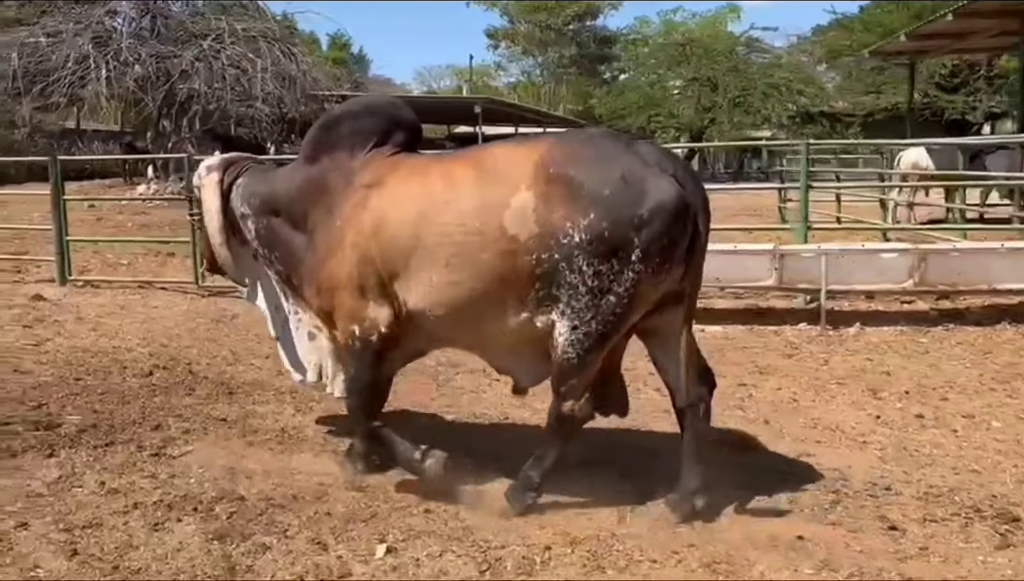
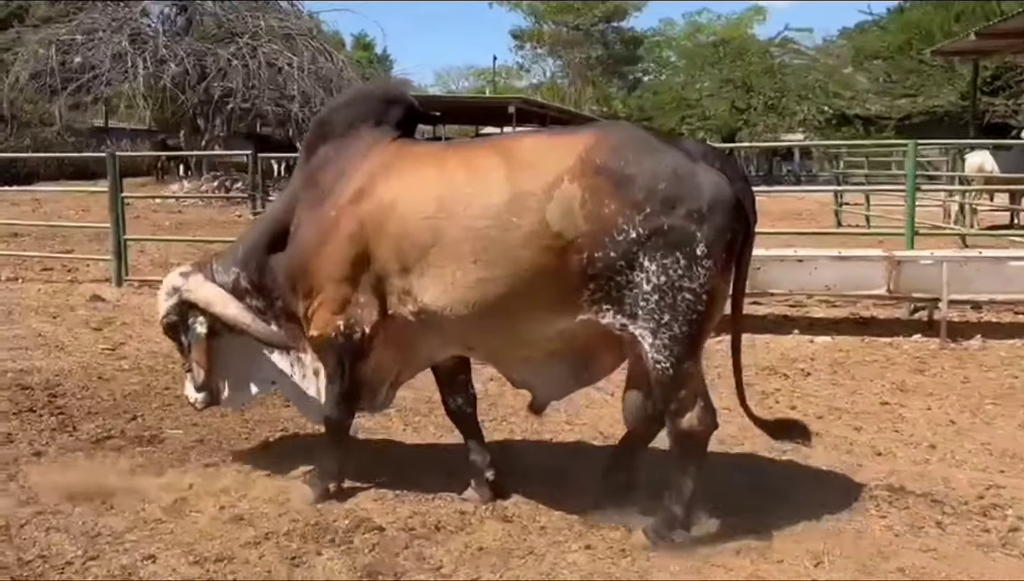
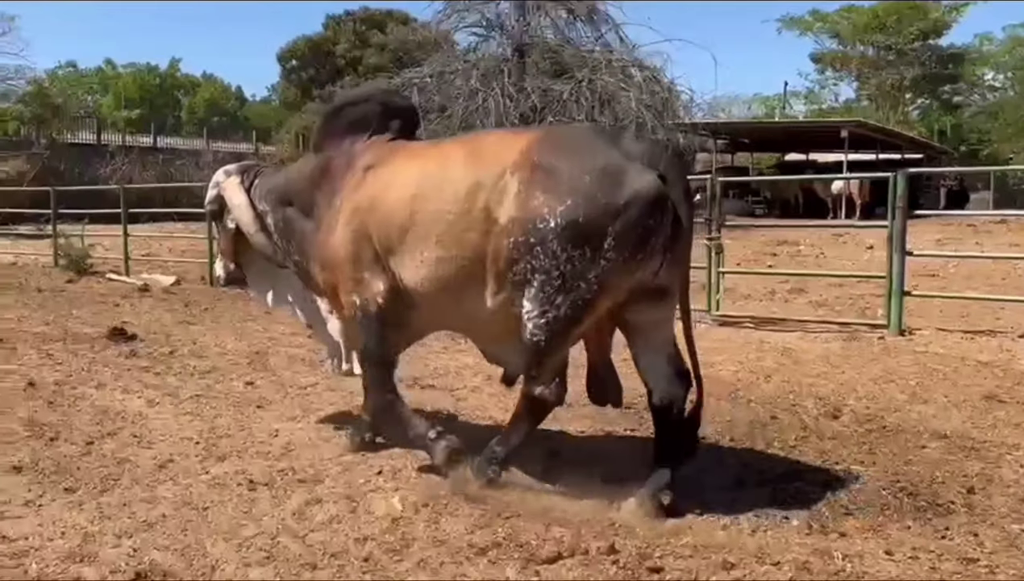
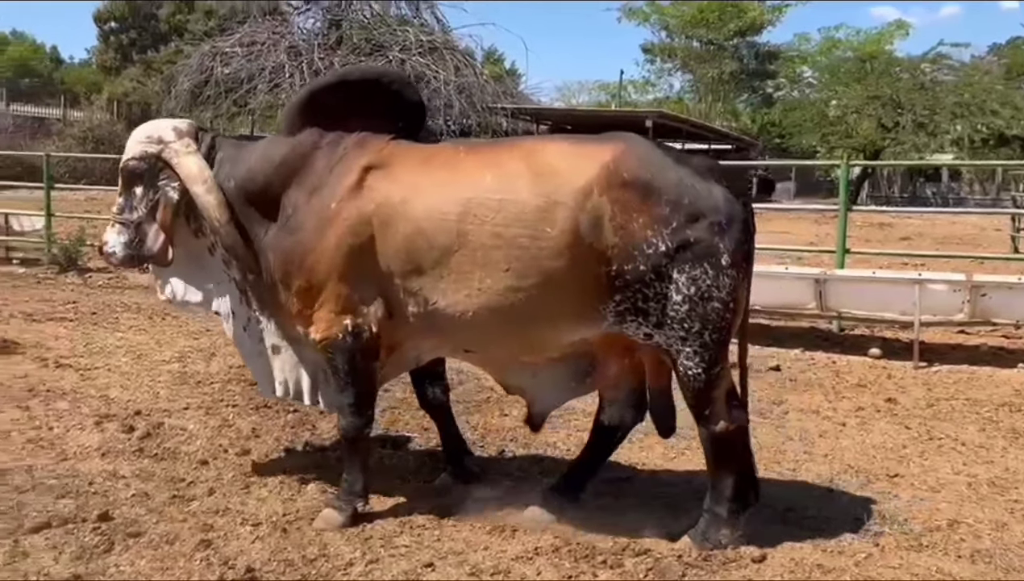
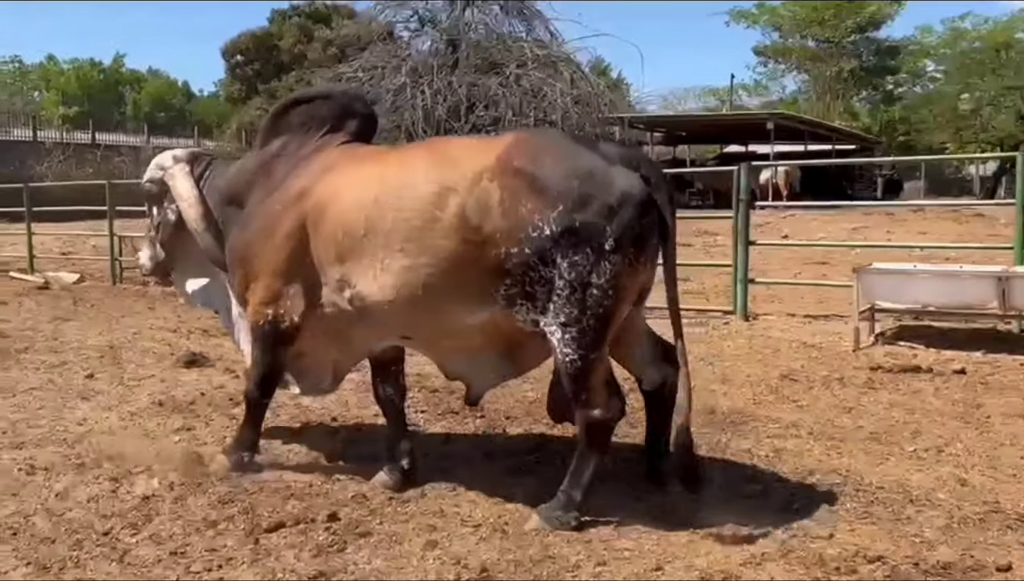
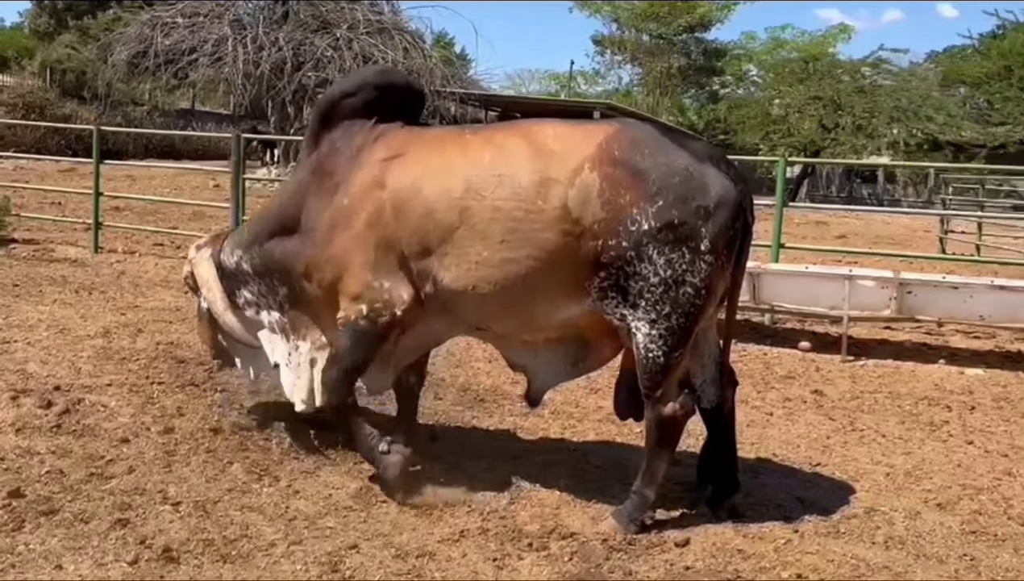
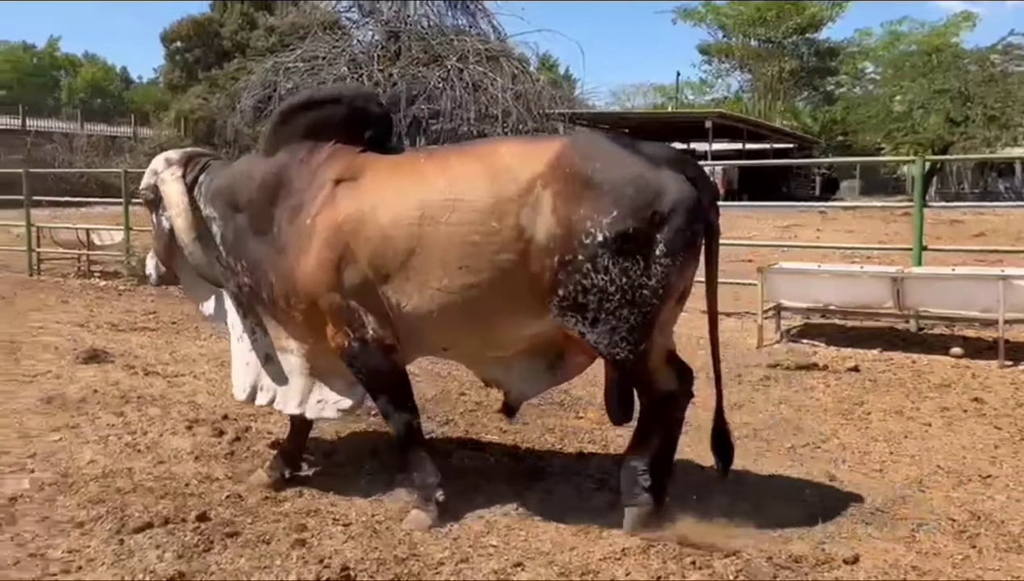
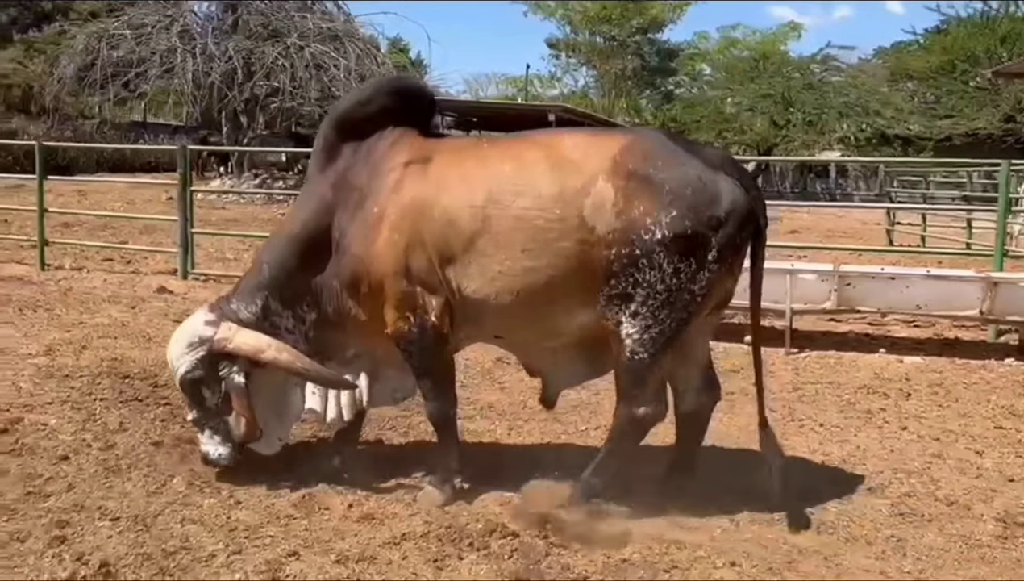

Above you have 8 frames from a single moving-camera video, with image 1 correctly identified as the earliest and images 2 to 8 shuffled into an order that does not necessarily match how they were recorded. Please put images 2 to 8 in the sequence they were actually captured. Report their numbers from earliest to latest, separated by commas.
2, 8, 6, 4, 7, 5, 3
